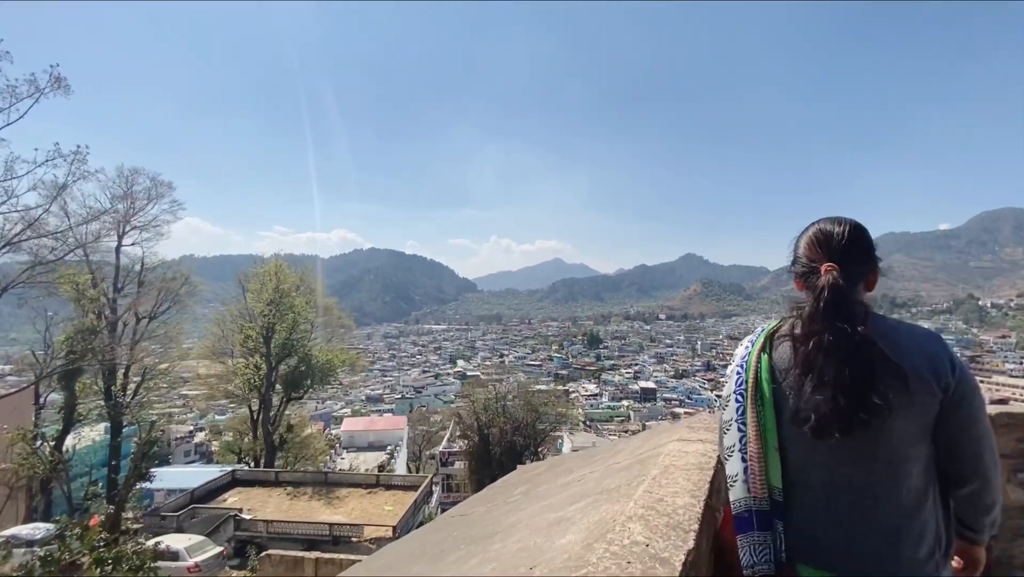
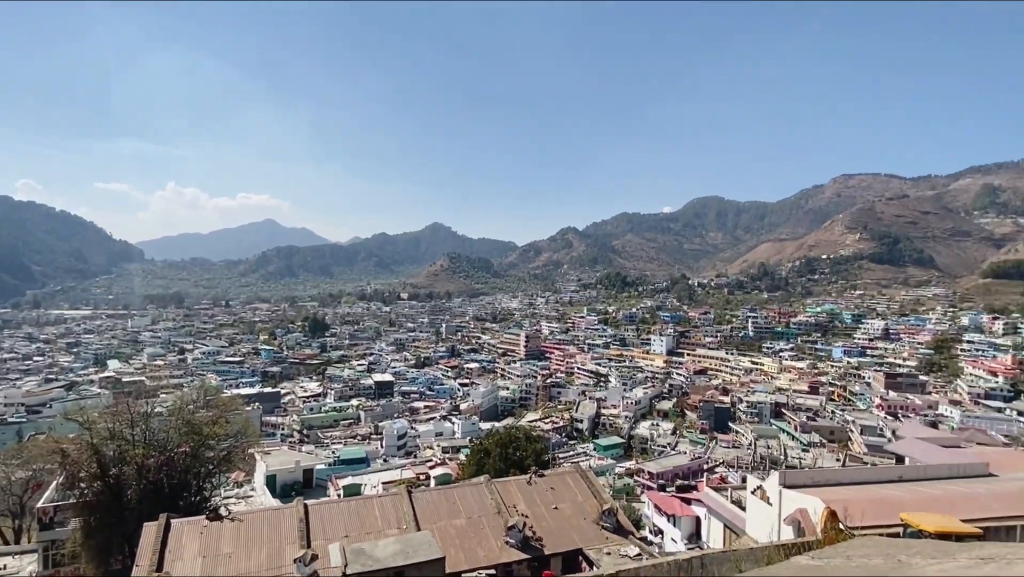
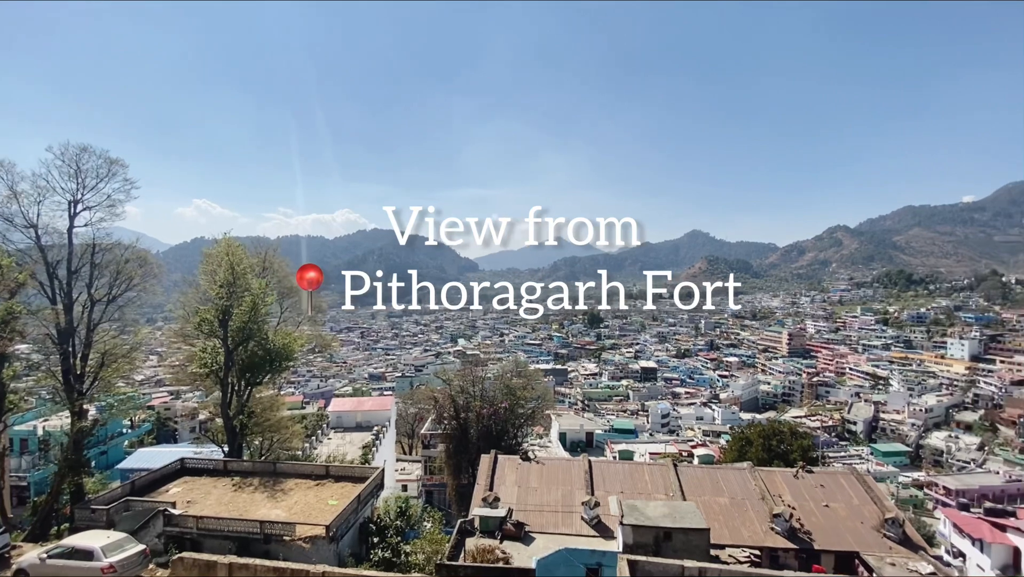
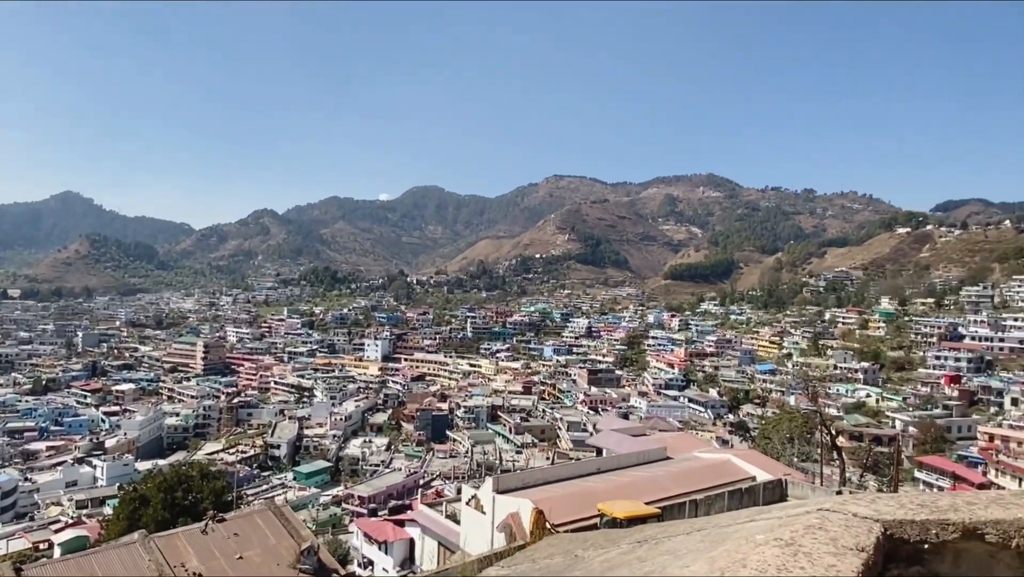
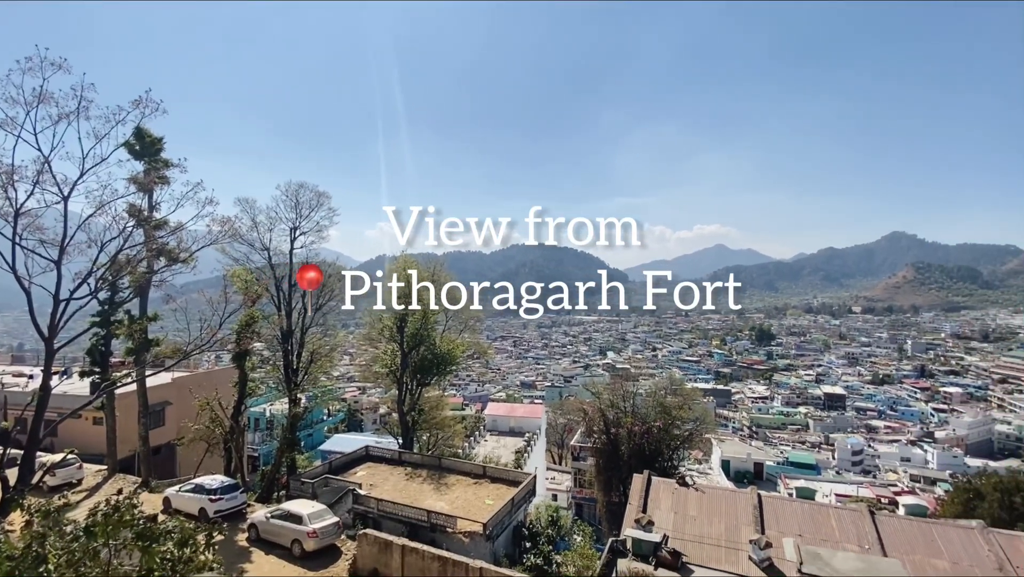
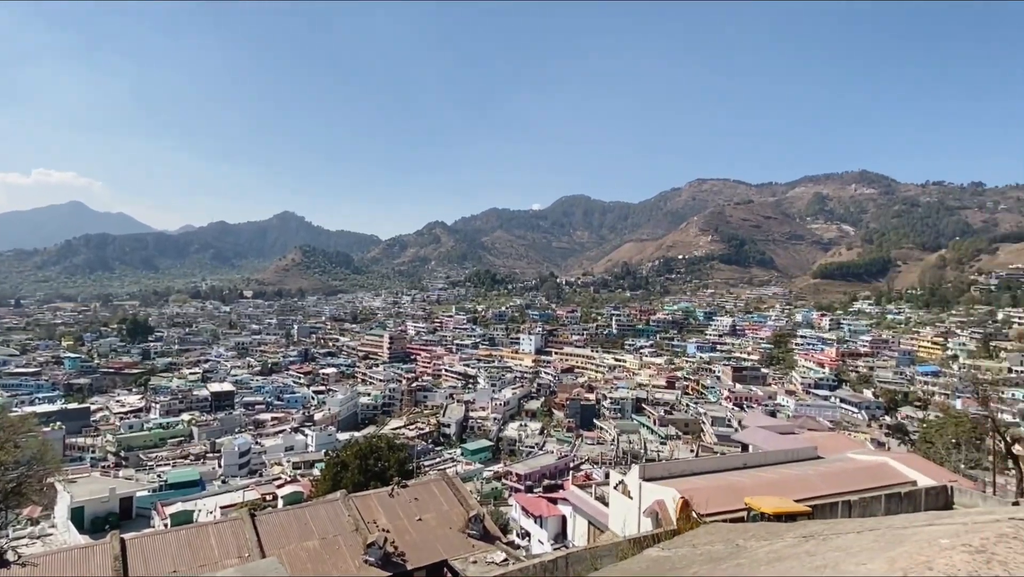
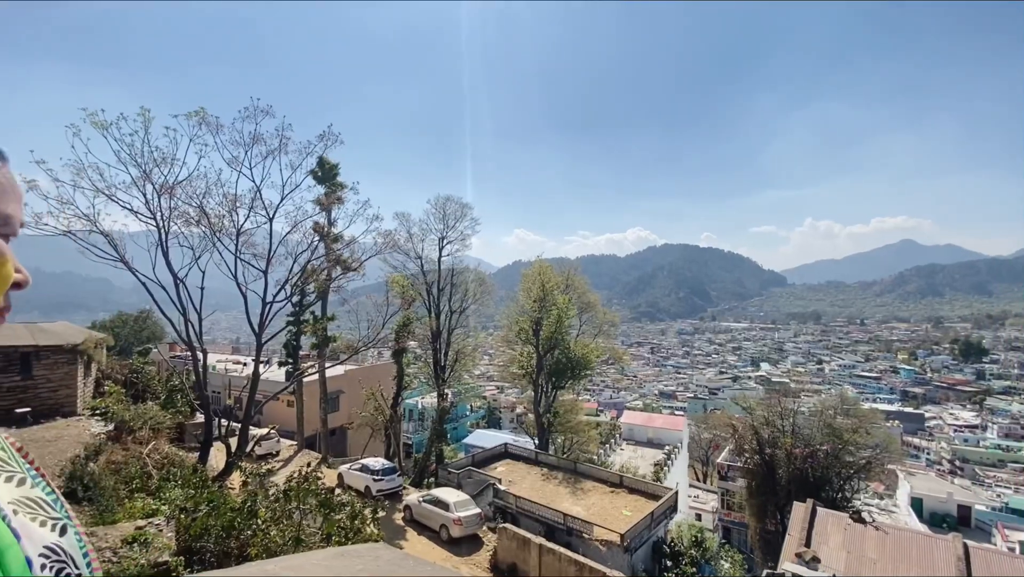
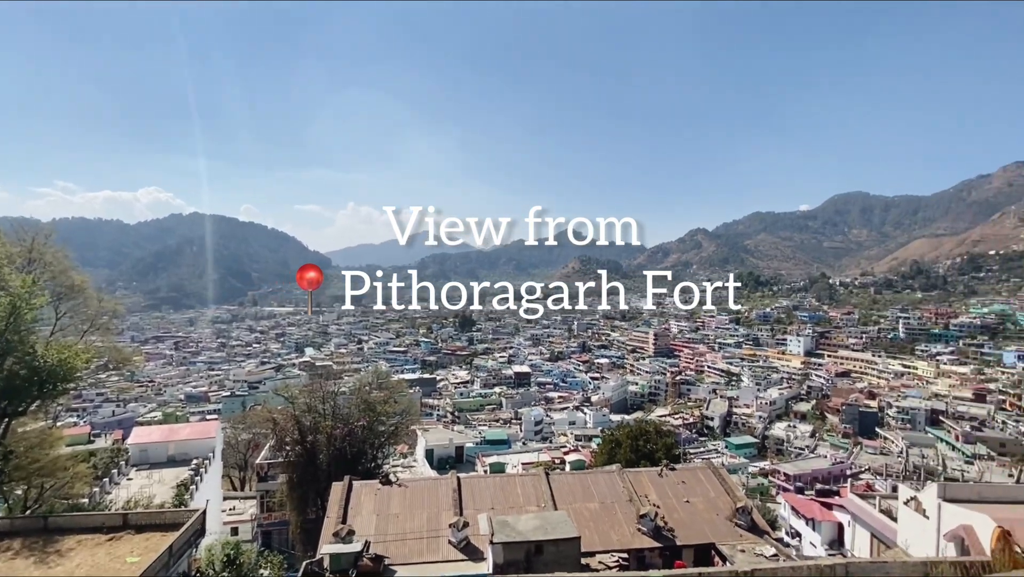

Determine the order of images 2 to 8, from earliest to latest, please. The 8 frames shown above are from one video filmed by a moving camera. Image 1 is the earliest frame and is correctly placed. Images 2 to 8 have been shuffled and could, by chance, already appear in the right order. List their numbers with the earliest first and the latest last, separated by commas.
7, 5, 3, 8, 2, 6, 4
